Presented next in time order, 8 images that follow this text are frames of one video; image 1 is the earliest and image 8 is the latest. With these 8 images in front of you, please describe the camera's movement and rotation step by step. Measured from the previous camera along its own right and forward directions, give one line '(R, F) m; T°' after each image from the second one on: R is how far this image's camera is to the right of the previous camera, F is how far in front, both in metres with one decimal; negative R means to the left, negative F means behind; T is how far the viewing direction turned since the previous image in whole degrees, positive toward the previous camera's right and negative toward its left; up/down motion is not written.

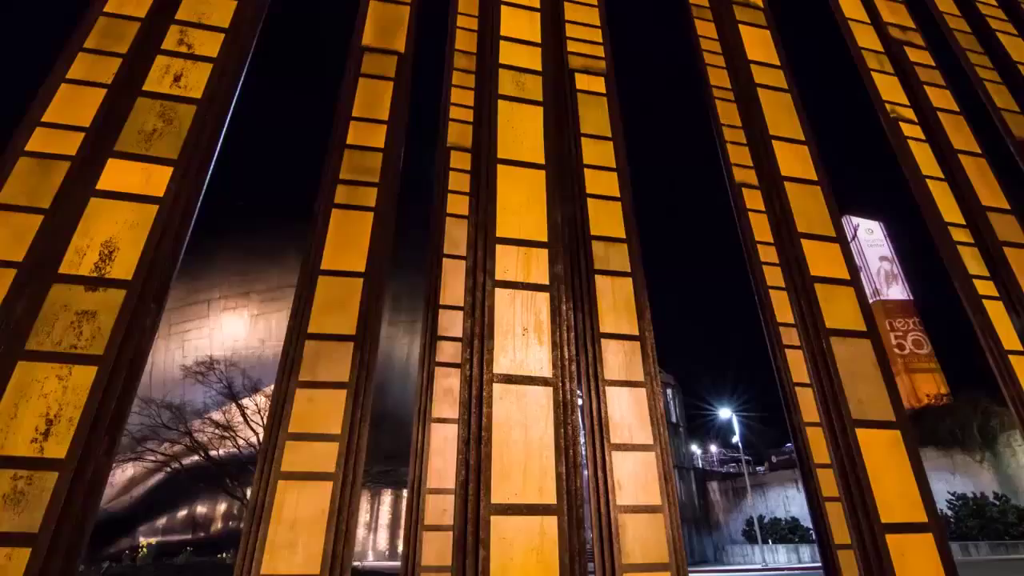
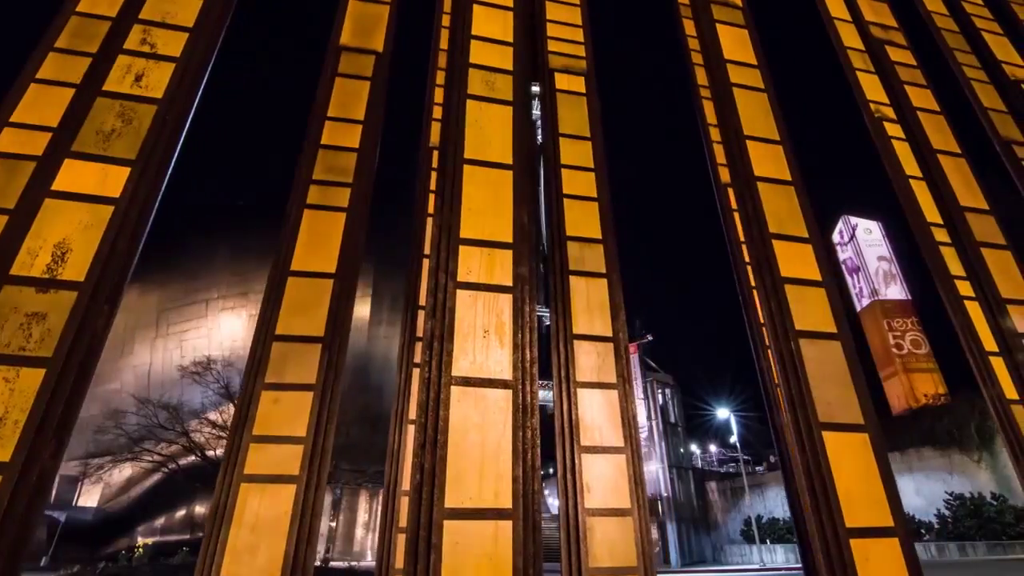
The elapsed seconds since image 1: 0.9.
(+0.3, 0.0) m; 0°
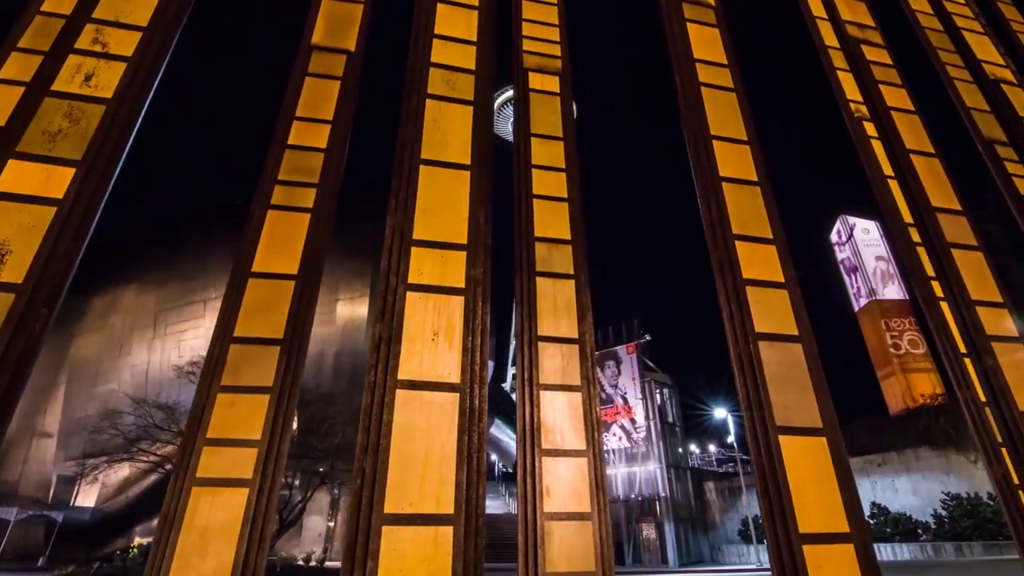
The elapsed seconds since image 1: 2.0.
(+0.3, 0.0) m; 0°
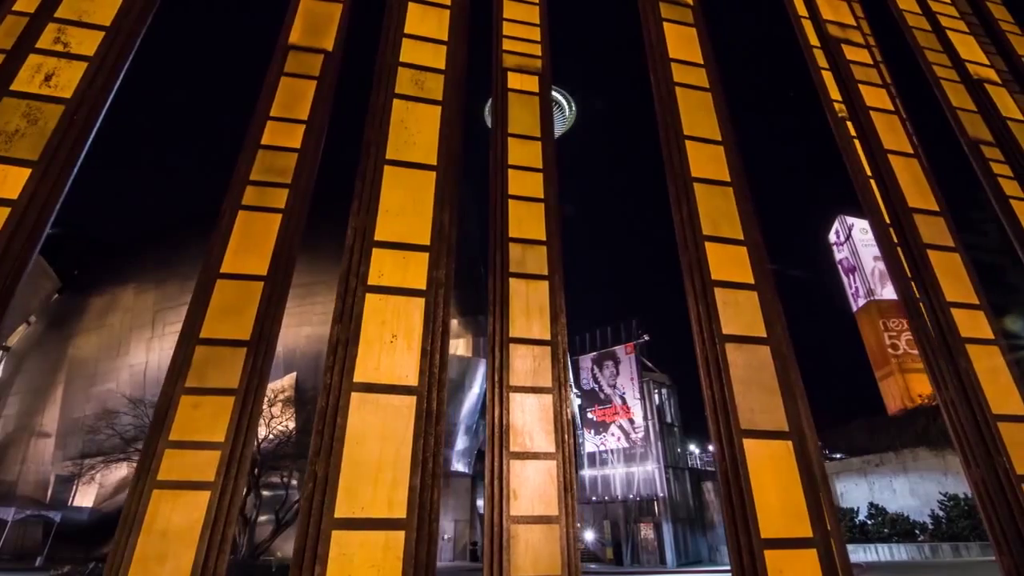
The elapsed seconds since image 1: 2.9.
(+0.3, 0.0) m; 0°
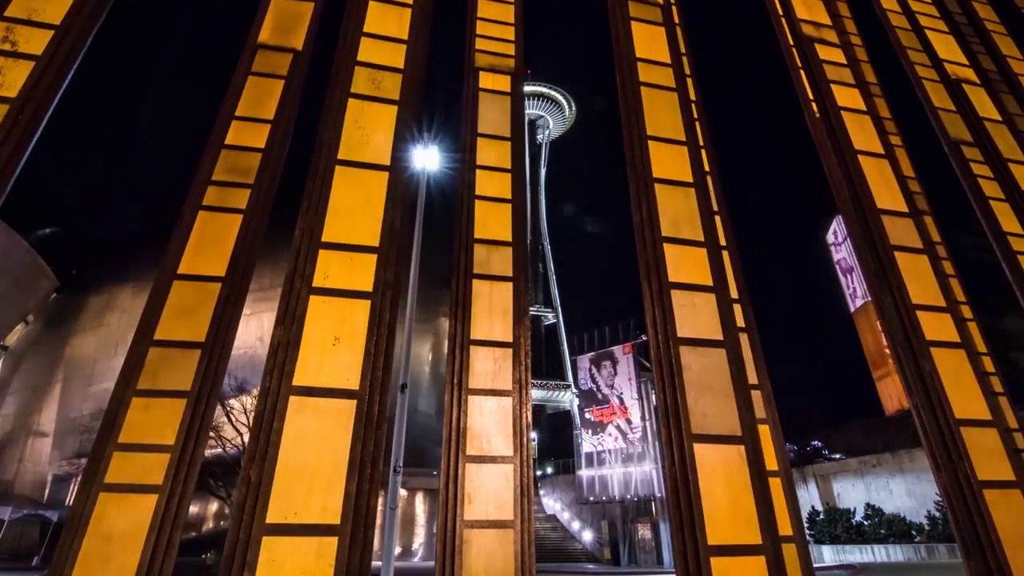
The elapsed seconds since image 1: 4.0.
(+0.4, +0.1) m; 0°
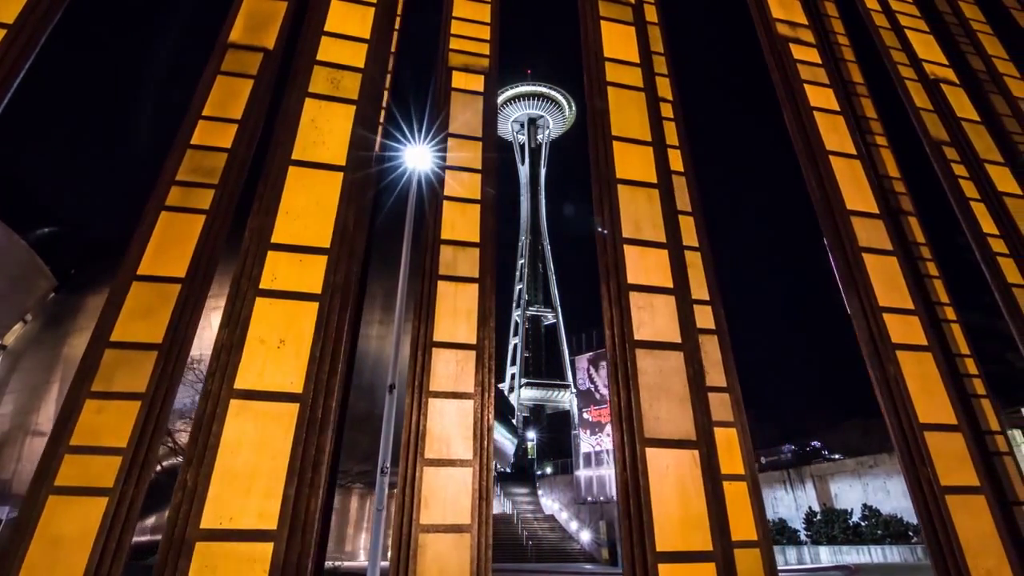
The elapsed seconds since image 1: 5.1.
(+0.3, 0.0) m; 0°
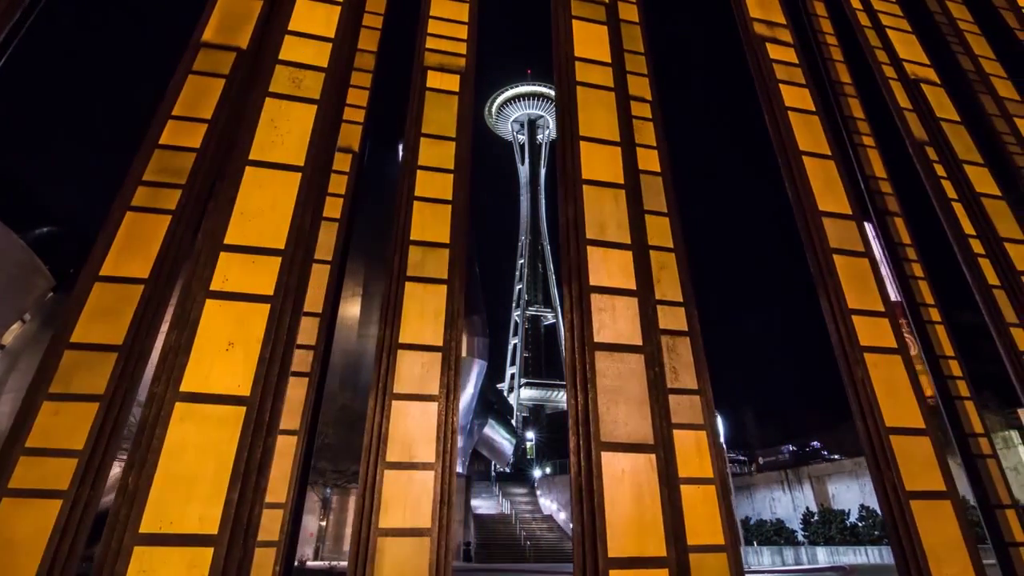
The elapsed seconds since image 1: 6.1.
(+0.3, 0.0) m; 0°
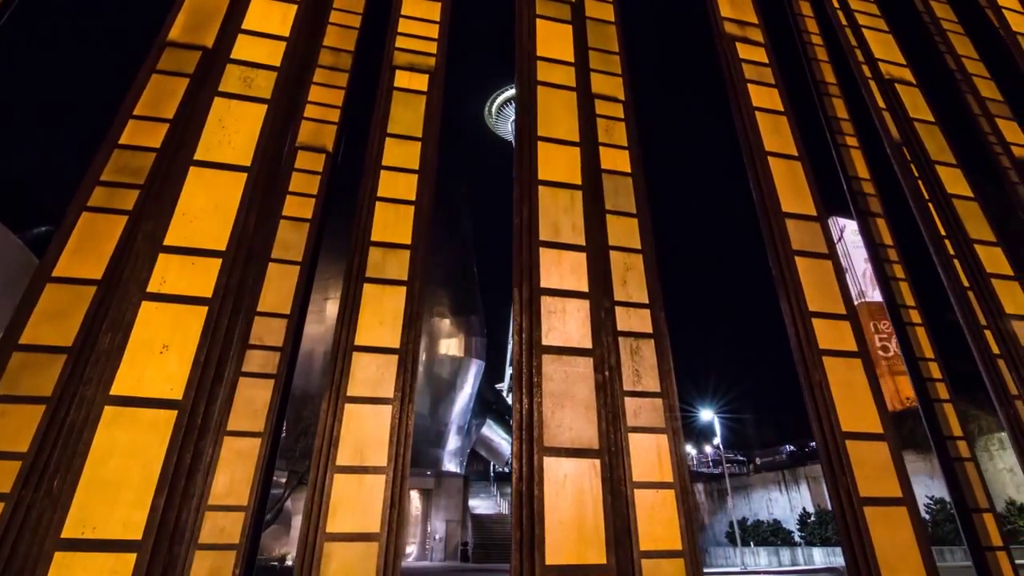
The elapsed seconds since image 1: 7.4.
(+0.4, +0.1) m; 0°
